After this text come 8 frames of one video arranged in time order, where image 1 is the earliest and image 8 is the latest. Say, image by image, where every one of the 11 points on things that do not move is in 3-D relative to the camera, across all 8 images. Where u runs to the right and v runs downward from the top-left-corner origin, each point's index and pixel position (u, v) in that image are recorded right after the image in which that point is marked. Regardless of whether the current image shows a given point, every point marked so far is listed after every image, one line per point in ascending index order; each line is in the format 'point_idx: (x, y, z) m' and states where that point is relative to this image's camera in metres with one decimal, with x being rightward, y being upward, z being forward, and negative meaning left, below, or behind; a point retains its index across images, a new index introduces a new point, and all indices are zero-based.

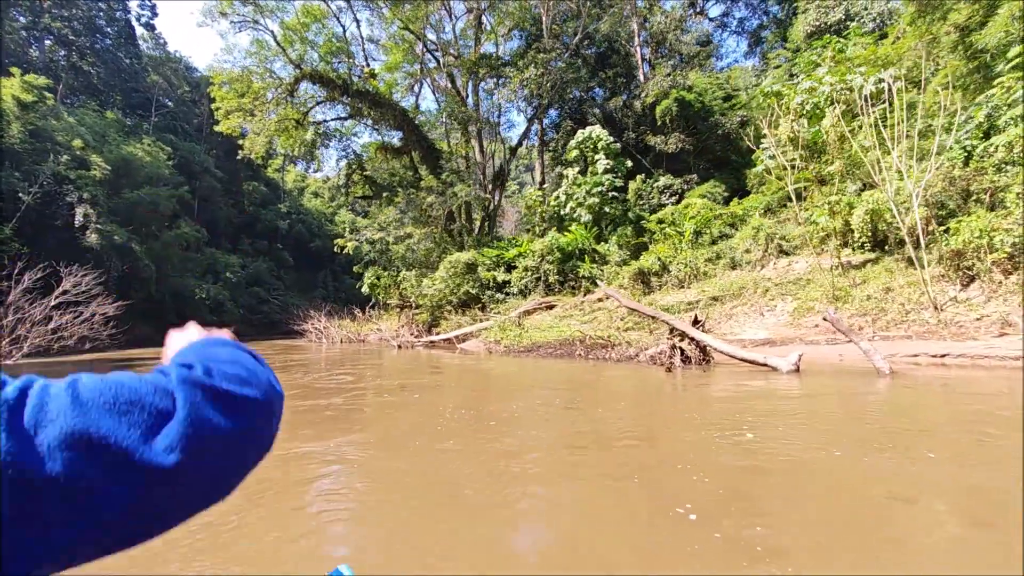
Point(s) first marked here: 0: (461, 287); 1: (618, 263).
0: (-1.7, 0.0, +14.8) m
1: (+3.1, +0.7, +13.4) m
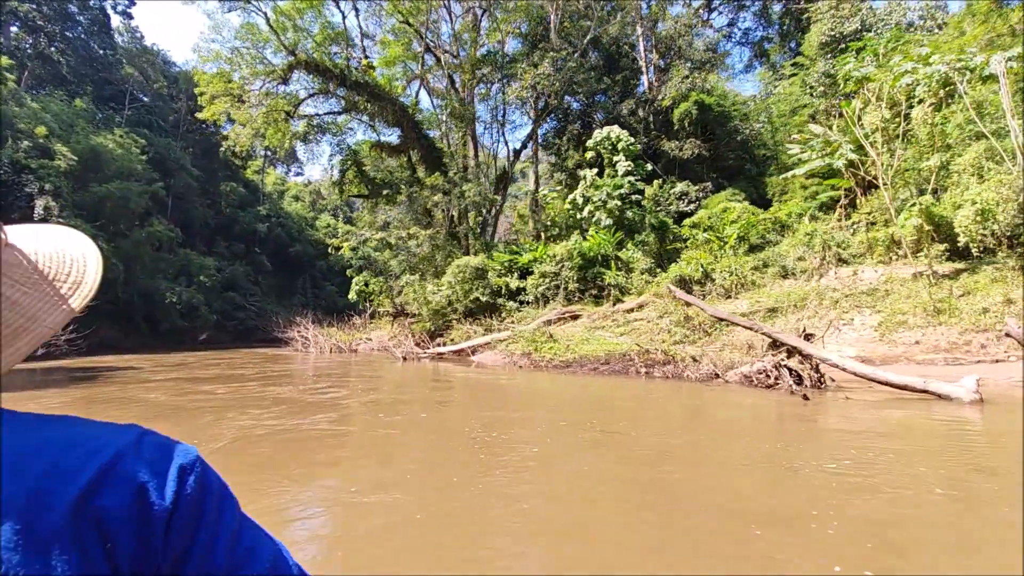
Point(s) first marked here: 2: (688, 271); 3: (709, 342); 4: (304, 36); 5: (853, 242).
0: (-1.3, -0.2, +13.6) m
1: (+3.6, +0.5, +12.4) m
2: (+3.9, +0.4, +9.9) m
3: (+3.5, -1.0, +8.1) m
4: (-8.1, +9.8, +17.8) m
5: (+6.8, +0.9, +9.1) m
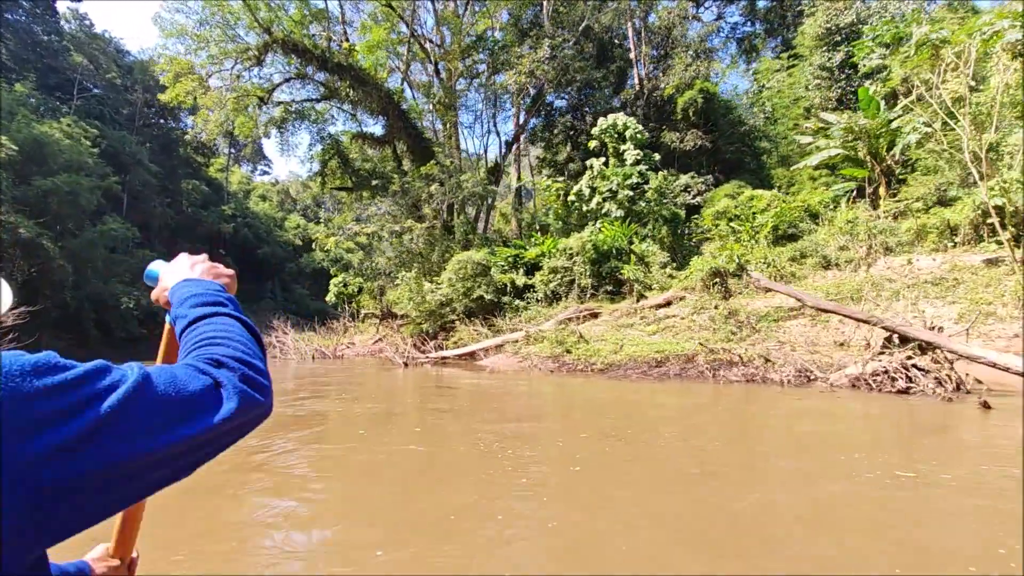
0: (-1.1, -0.1, +12.5) m
1: (+3.8, +0.6, +11.6) m
2: (+4.3, +0.5, +9.1) m
3: (+3.9, -0.8, +7.3) m
4: (-8.3, +9.8, +16.3) m
5: (+7.3, +1.1, +8.5) m
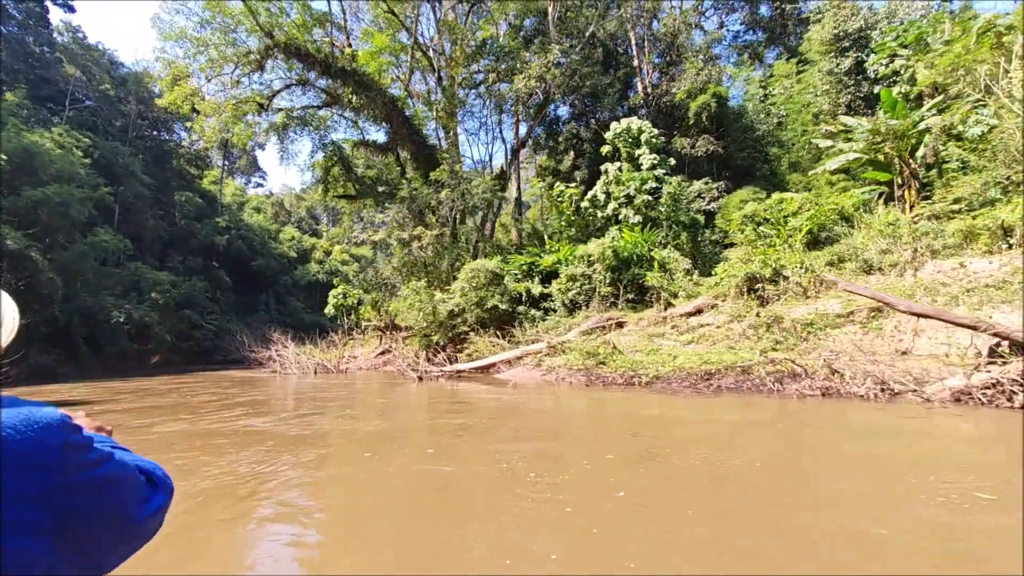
0: (-0.7, -0.3, +11.9) m
1: (+4.2, +0.4, +11.1) m
2: (+4.7, +0.4, +8.7) m
3: (+4.4, -0.9, +6.8) m
4: (-8.0, +9.4, +15.9) m
5: (+7.7, +1.0, +8.1) m
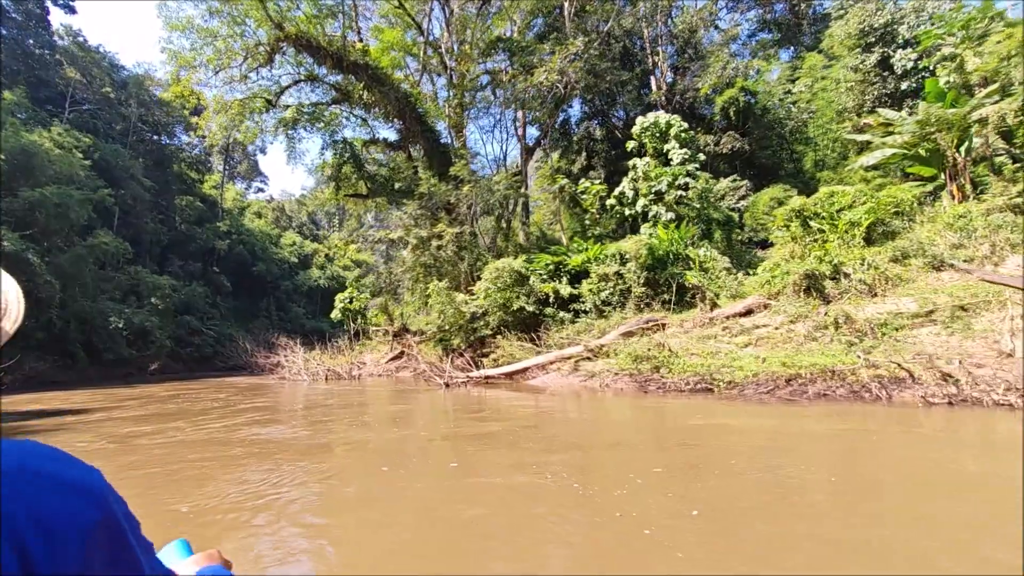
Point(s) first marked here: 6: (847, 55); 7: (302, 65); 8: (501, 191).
0: (0.0, -0.4, +11.3) m
1: (+4.9, +0.4, +10.4) m
2: (+5.4, +0.4, +8.0) m
3: (+5.1, -0.8, +6.1) m
4: (-7.4, +9.3, +15.3) m
5: (+8.4, +1.0, +7.4) m
6: (+13.1, +9.1, +17.7) m
7: (-7.6, +8.1, +16.5) m
8: (-0.3, +3.0, +14.3) m
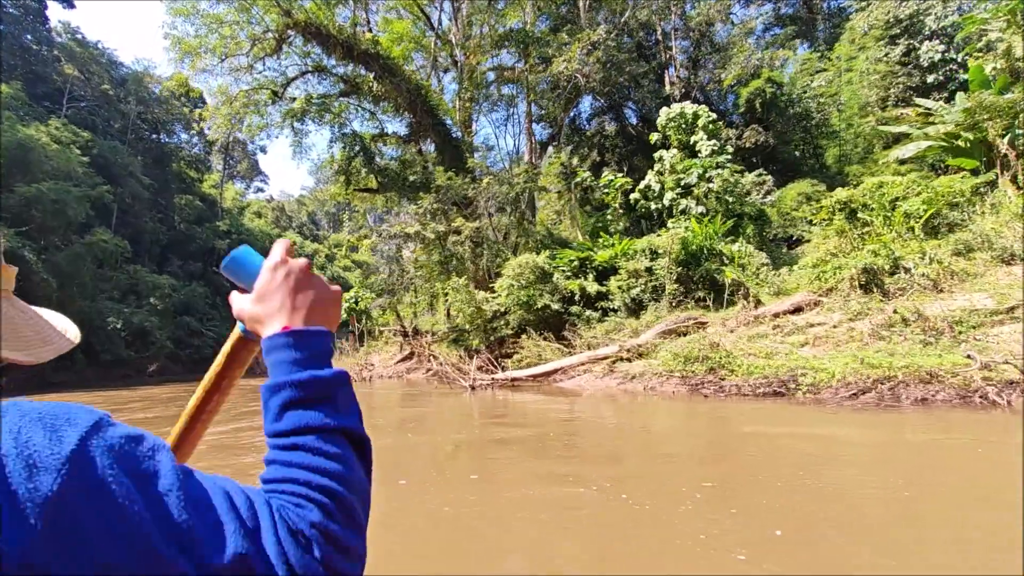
0: (+0.5, -0.3, +10.7) m
1: (+5.4, +0.5, +9.9) m
2: (+5.9, +0.5, +7.4) m
3: (+5.7, -0.8, +5.5) m
4: (-6.9, +9.3, +14.7) m
5: (+8.9, +1.1, +6.9) m
6: (+13.6, +9.1, +17.2) m
7: (-7.1, +8.1, +15.9) m
8: (+0.2, +3.1, +13.8) m
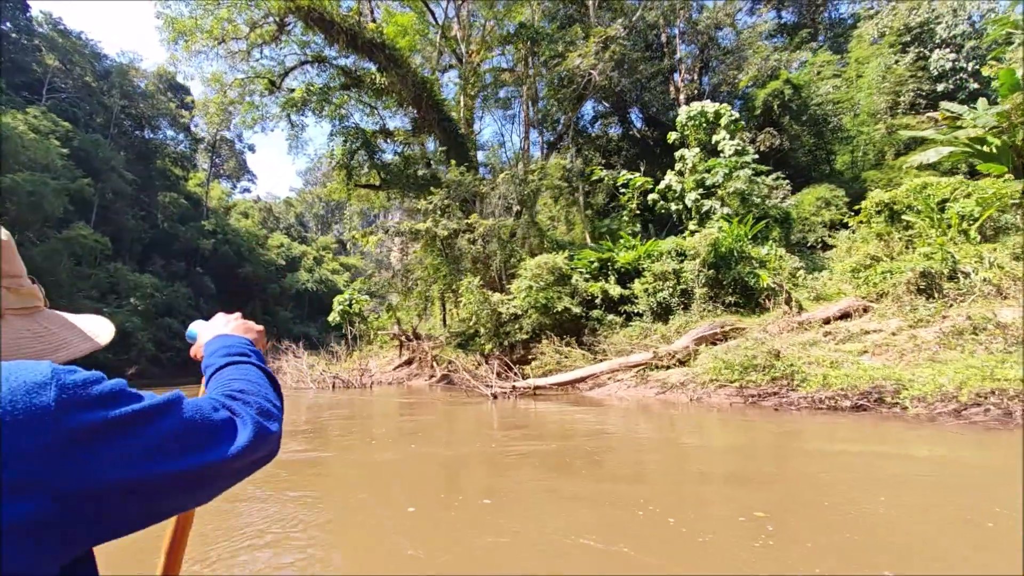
0: (+0.9, -0.3, +10.0) m
1: (+5.8, +0.4, +9.4) m
2: (+6.4, +0.4, +7.0) m
3: (+6.2, -0.8, +5.0) m
4: (-6.5, +9.3, +14.0) m
5: (+9.4, +1.0, +6.5) m
6: (+13.9, +8.8, +17.1) m
7: (-6.7, +8.1, +15.1) m
8: (+0.5, +3.0, +13.2) m
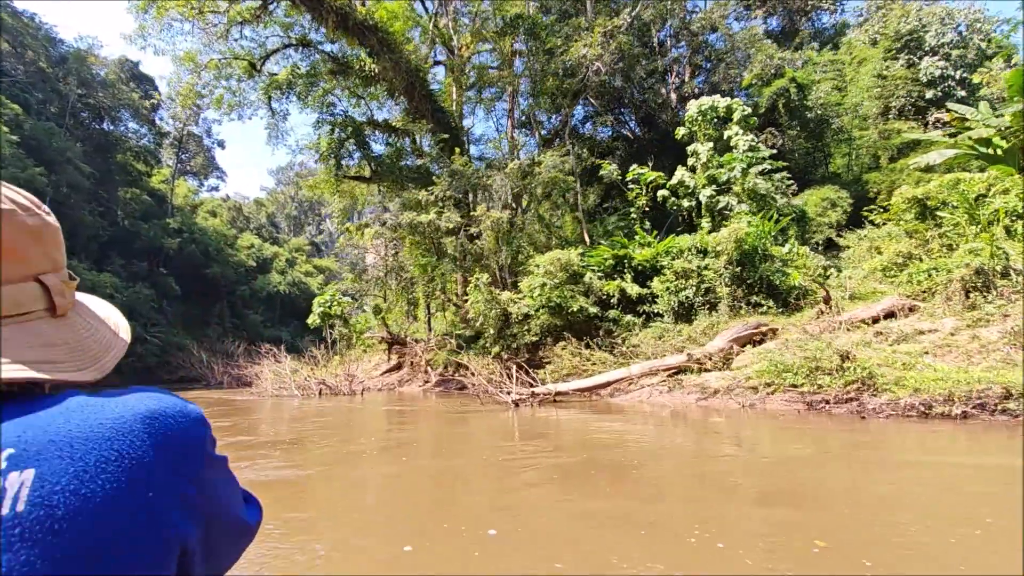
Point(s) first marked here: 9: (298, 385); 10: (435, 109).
0: (+1.1, -0.3, +9.3) m
1: (+6.1, +0.4, +9.0) m
2: (+6.8, +0.4, +6.6) m
3: (+6.6, -0.8, +4.6) m
4: (-6.4, +9.4, +13.0) m
5: (+9.8, +1.0, +6.3) m
6: (+13.8, +8.7, +17.2) m
7: (-6.8, +8.1, +14.1) m
8: (+0.6, +3.0, +12.5) m
9: (-5.3, -2.4, +11.5) m
10: (-2.5, +5.9, +15.0) m
